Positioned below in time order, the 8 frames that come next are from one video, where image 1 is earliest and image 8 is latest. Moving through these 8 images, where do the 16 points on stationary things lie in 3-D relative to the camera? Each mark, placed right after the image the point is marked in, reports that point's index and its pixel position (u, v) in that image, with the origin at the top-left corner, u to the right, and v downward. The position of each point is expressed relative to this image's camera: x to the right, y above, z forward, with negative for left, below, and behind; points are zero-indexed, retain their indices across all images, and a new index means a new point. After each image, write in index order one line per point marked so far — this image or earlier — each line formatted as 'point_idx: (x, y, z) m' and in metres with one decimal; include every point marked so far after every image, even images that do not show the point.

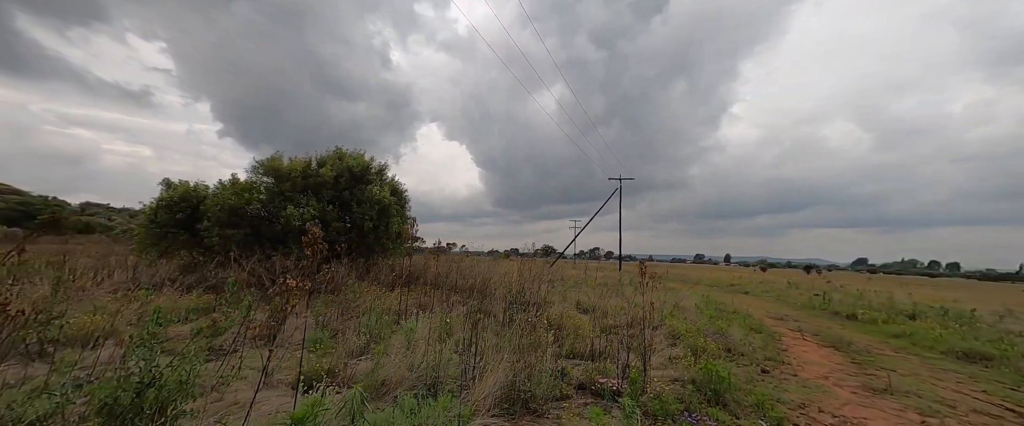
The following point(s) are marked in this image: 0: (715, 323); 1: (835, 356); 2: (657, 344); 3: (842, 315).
0: (+6.4, -3.4, +10.7) m
1: (+8.5, -3.8, +9.0) m
2: (+2.9, -2.6, +6.9) m
3: (+16.3, -5.0, +16.9) m
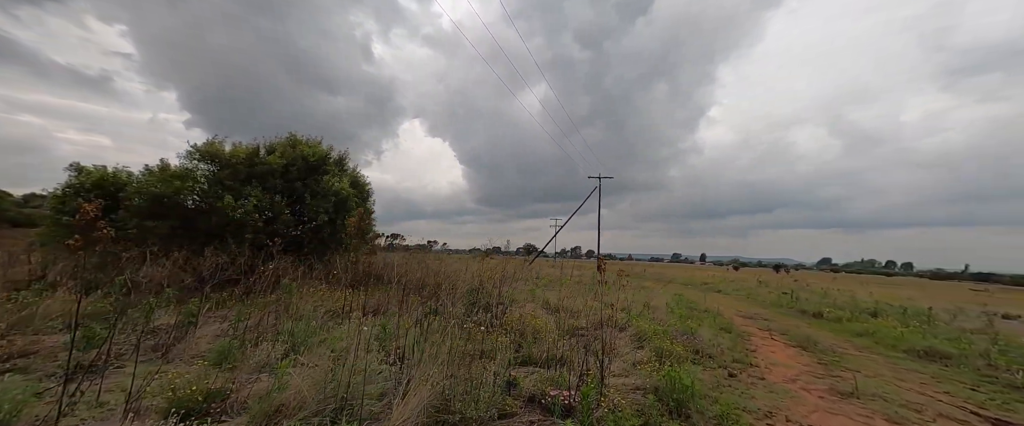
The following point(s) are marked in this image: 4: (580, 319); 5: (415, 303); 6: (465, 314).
0: (+5.3, -3.4, +10.5) m
1: (+7.6, -3.7, +8.9) m
2: (+2.0, -2.5, +6.4) m
3: (+14.9, -5.0, +17.1) m
4: (+1.8, -2.7, +8.6) m
5: (-2.1, -2.0, +7.4) m
6: (-1.1, -2.4, +8.1) m
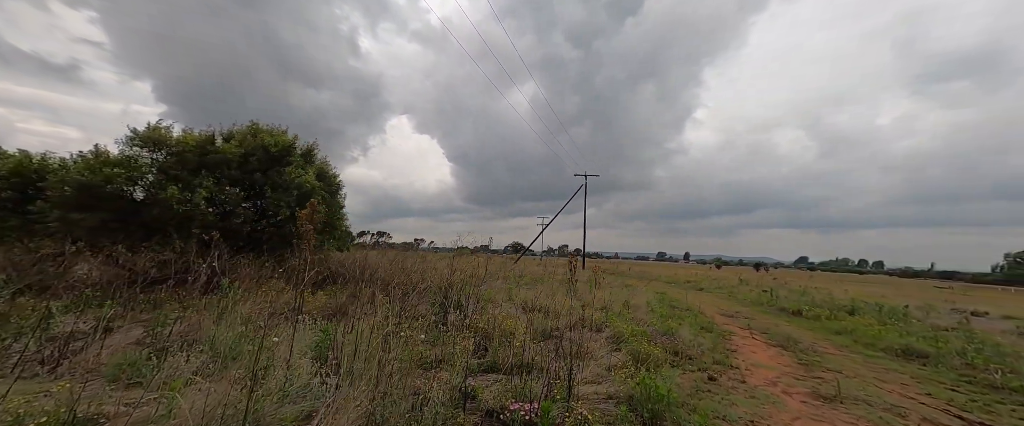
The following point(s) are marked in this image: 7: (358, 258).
0: (+4.6, -3.3, +10.2) m
1: (+6.9, -3.6, +8.7) m
2: (+1.5, -2.4, +6.0) m
3: (+13.9, -4.9, +17.2) m
4: (+1.1, -2.5, +8.1) m
5: (-2.7, -1.8, +6.8) m
6: (-1.7, -2.3, +7.5) m
7: (-5.2, -1.6, +11.6) m
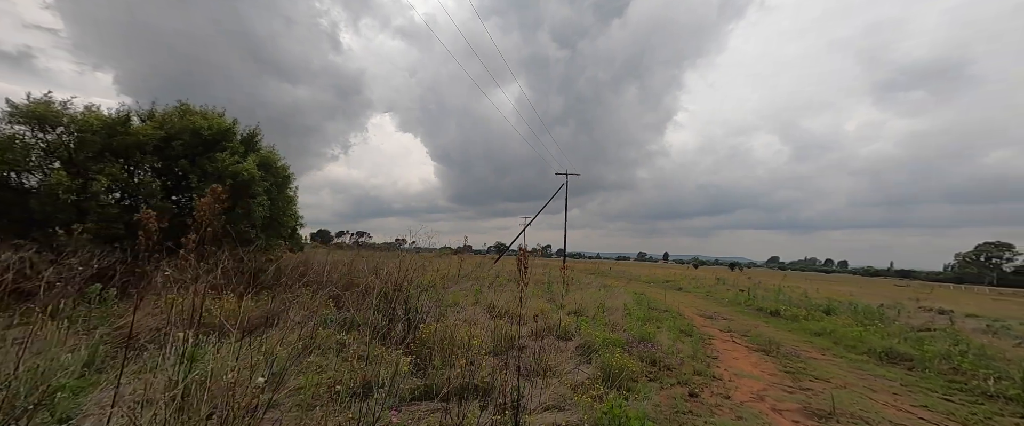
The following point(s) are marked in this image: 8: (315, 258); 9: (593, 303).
0: (+3.6, -3.1, +9.4) m
1: (+6.0, -3.5, +8.0) m
2: (+0.7, -2.3, +5.1) m
3: (+12.6, -4.9, +16.9) m
4: (+0.3, -2.4, +7.2) m
5: (-3.5, -1.7, +5.7) m
6: (-2.6, -2.1, +6.5) m
7: (-6.2, -1.4, +10.4) m
8: (-6.1, -1.4, +10.7) m
9: (+2.7, -3.0, +11.6) m
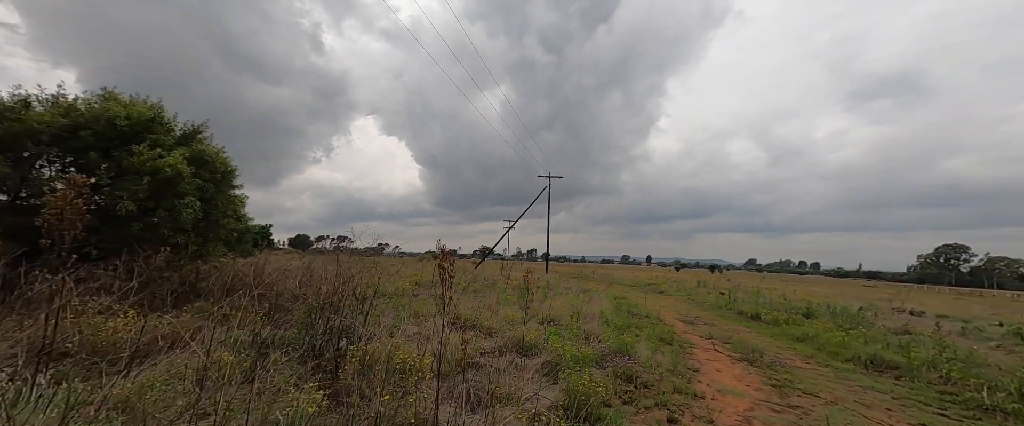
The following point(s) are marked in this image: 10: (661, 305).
0: (+2.8, -3.1, +8.7) m
1: (+5.2, -3.5, +7.4) m
2: (+0.1, -2.2, +4.3) m
3: (+11.4, -5.0, +16.6) m
4: (-0.5, -2.4, +6.4) m
5: (-4.2, -1.6, +4.8) m
6: (-3.3, -2.1, +5.5) m
7: (-7.1, -1.4, +9.3) m
8: (-7.0, -1.4, +9.6) m
9: (+1.8, -3.1, +10.8) m
10: (+8.6, -5.3, +19.7) m
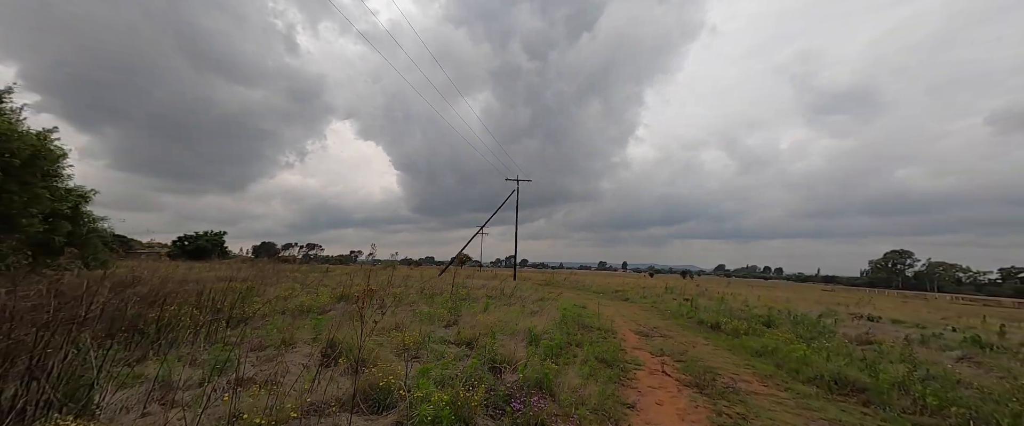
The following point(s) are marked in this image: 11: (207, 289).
0: (+0.7, -3.1, +7.1) m
1: (+3.2, -3.4, +6.0) m
2: (-1.7, -2.1, +2.5) m
3: (+8.8, -5.1, +15.5) m
4: (-2.4, -2.2, +4.6) m
5: (-6.0, -1.4, +2.7) m
6: (-5.1, -1.9, +3.5) m
7: (-9.1, -1.3, +7.0) m
8: (-9.1, -1.3, +7.4) m
9: (-0.4, -3.0, +9.1) m
10: (+5.8, -5.4, +18.4) m
11: (-9.6, -2.4, +10.6) m
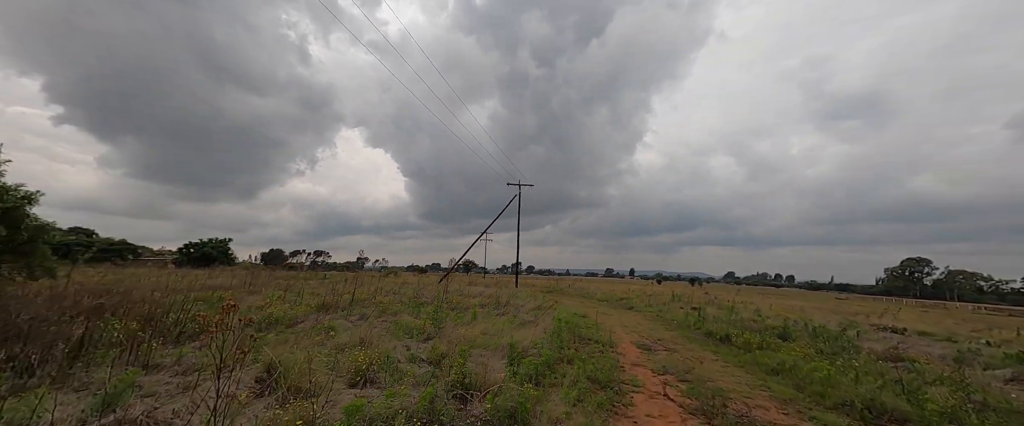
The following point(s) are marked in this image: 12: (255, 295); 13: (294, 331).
0: (+0.3, -3.0, +6.1) m
1: (+2.8, -3.4, +4.9) m
2: (-2.2, -2.0, +1.6) m
3: (+8.5, -5.2, +14.3) m
4: (-2.9, -2.2, +3.7) m
5: (-6.5, -1.3, +1.9) m
6: (-5.6, -1.8, +2.7) m
7: (-9.6, -1.3, +6.3) m
8: (-9.5, -1.3, +6.6) m
9: (-0.8, -3.1, +8.2) m
10: (+5.6, -5.6, +17.2) m
11: (-10.0, -2.5, +9.9) m
12: (-11.7, -3.7, +15.5) m
13: (-5.2, -2.7, +8.5) m
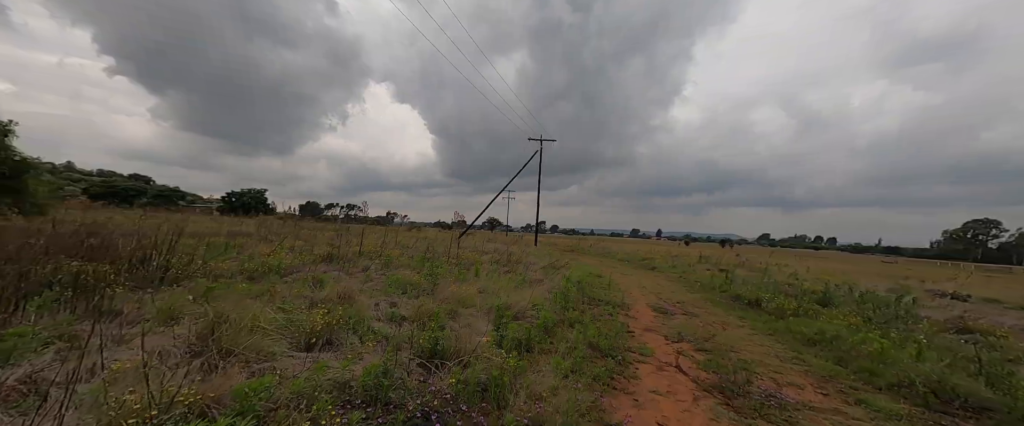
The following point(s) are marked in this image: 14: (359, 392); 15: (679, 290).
0: (0.0, -2.1, +5.3) m
1: (+2.4, -2.6, +4.0) m
2: (-2.8, -1.6, +0.9) m
3: (+8.9, -3.4, +13.0) m
4: (-3.3, -1.5, +3.0) m
5: (-7.1, -0.9, +1.5) m
6: (-6.1, -1.3, +2.2) m
7: (-9.8, -0.3, +6.0) m
8: (-9.7, -0.3, +6.4) m
9: (-0.9, -1.9, +7.4) m
10: (+6.2, -3.4, +16.2) m
11: (-9.9, -1.1, +9.7) m
12: (-11.2, -1.6, +15.6) m
13: (-5.3, -1.5, +8.0) m
14: (-1.6, -1.7, +3.7) m
15: (+7.7, -3.6, +15.6) m
